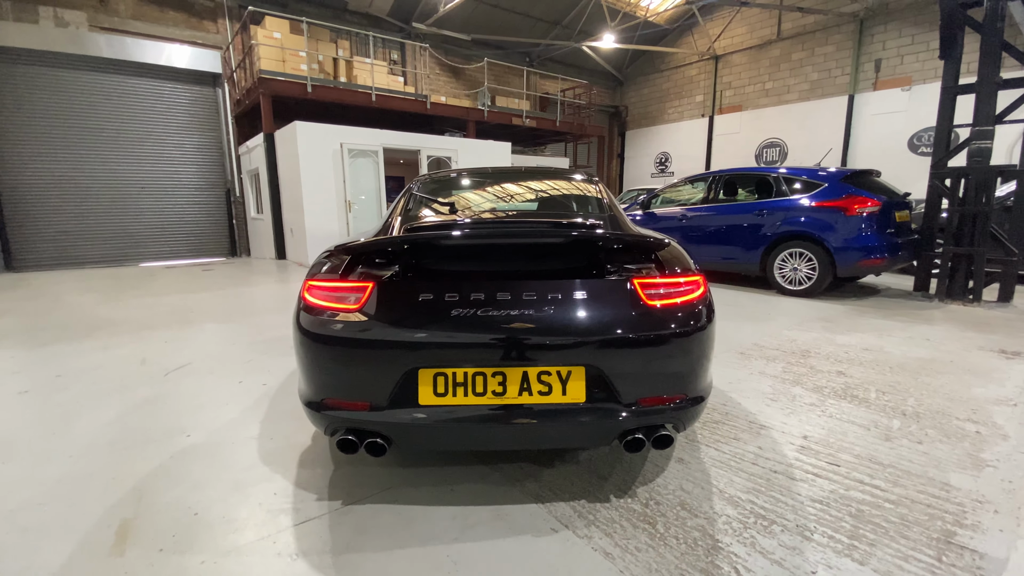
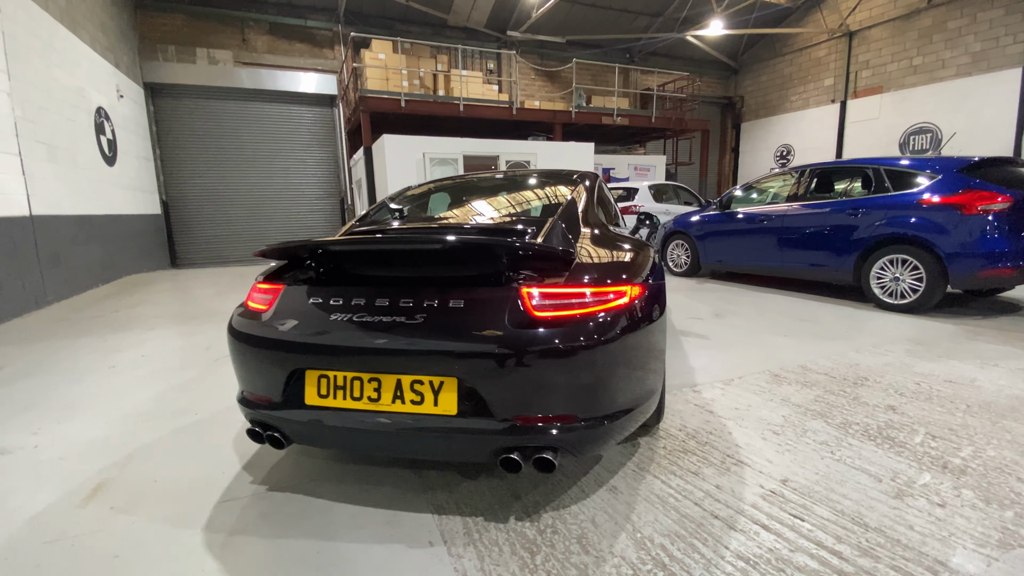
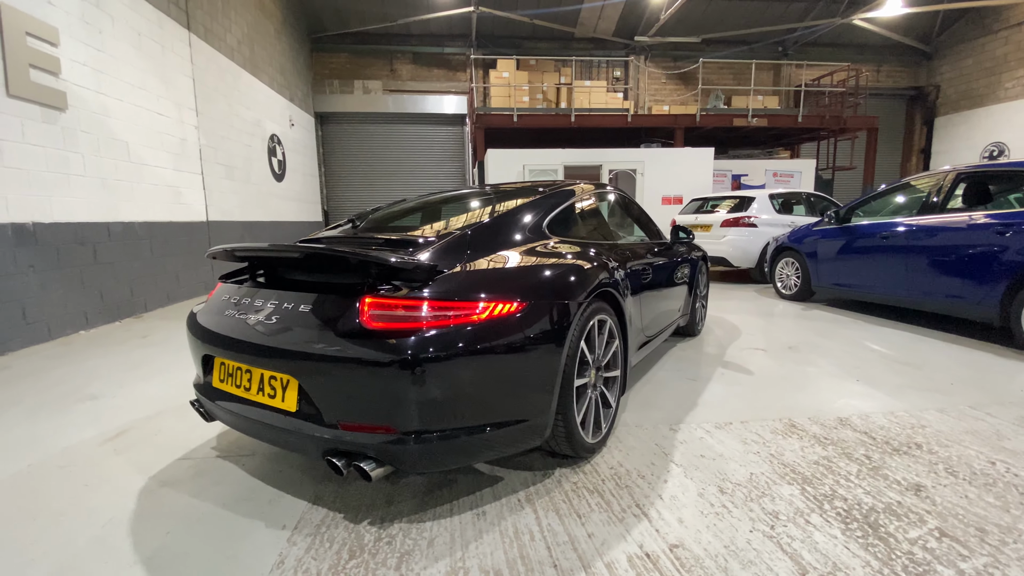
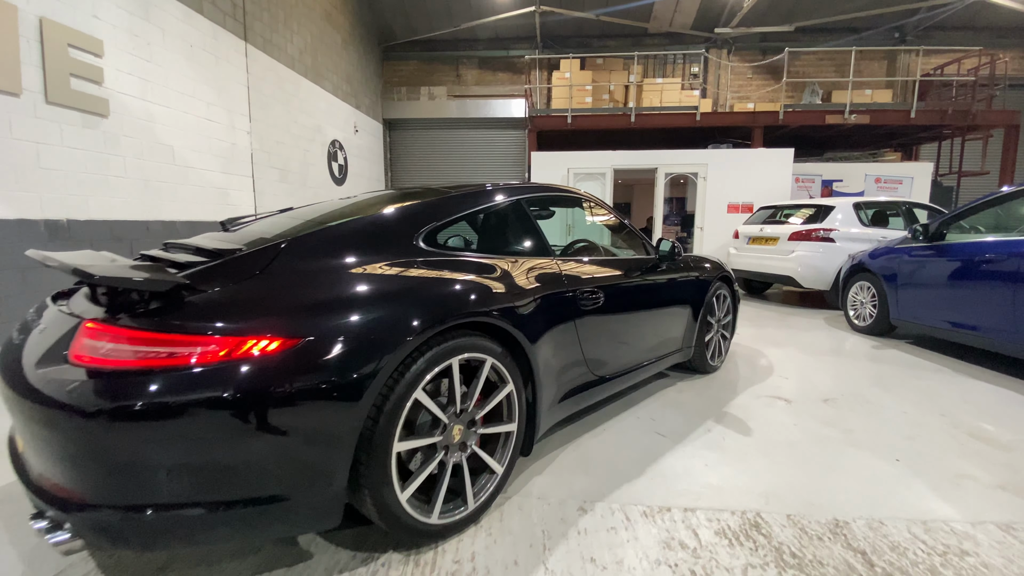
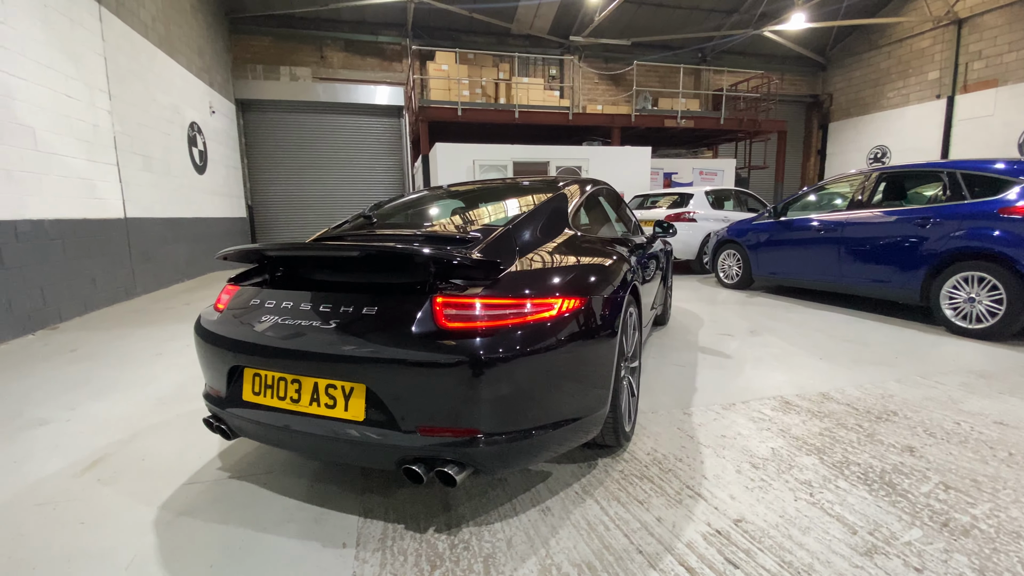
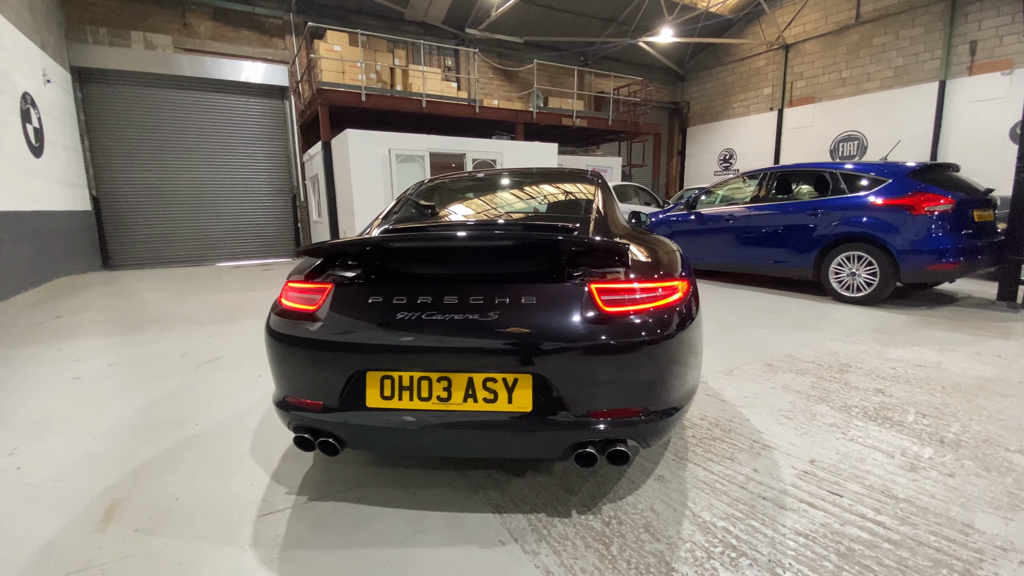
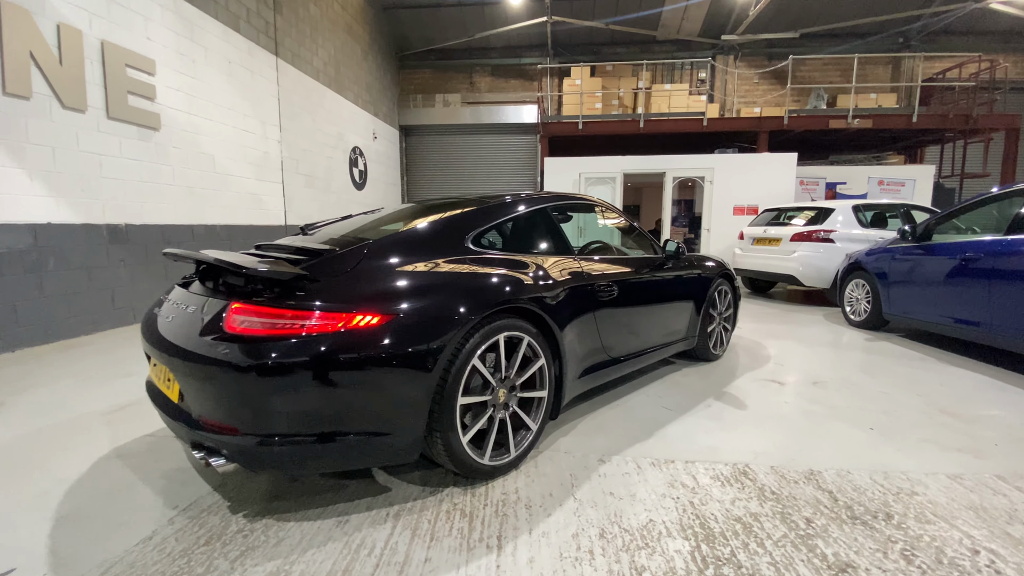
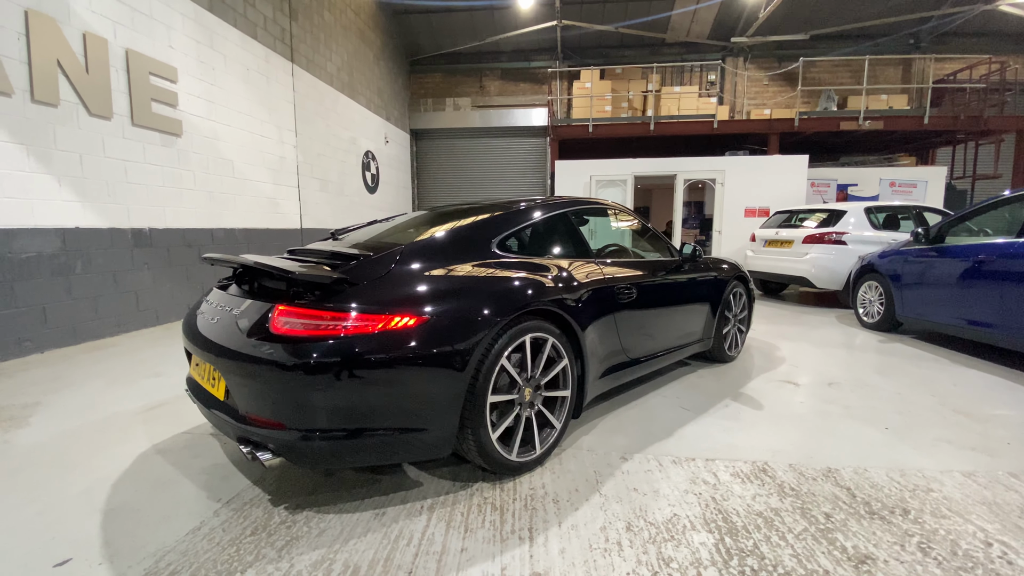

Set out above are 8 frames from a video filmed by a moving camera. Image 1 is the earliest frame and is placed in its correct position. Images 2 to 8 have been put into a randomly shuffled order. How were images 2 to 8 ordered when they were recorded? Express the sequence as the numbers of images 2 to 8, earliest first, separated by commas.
6, 2, 5, 3, 8, 7, 4
